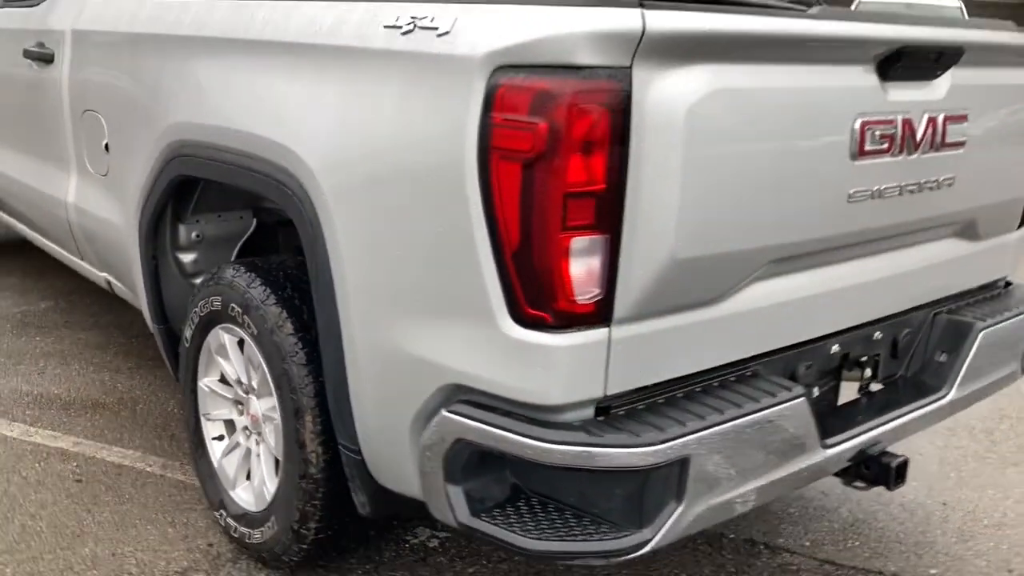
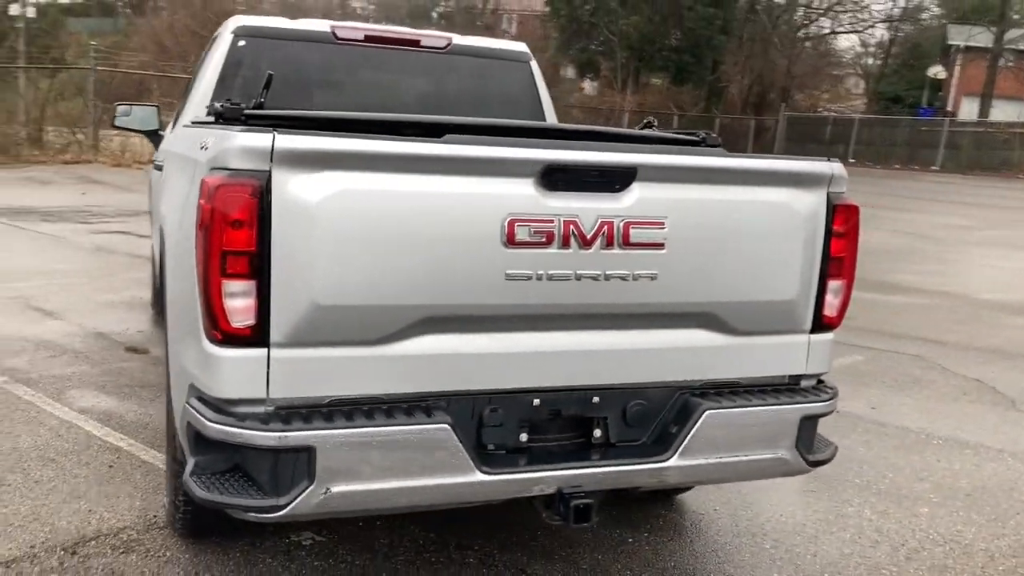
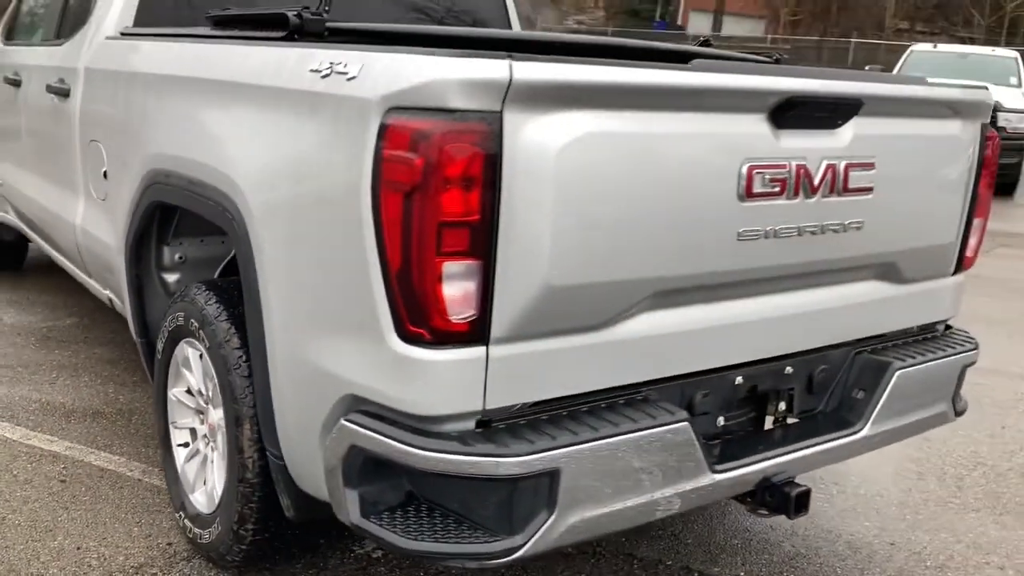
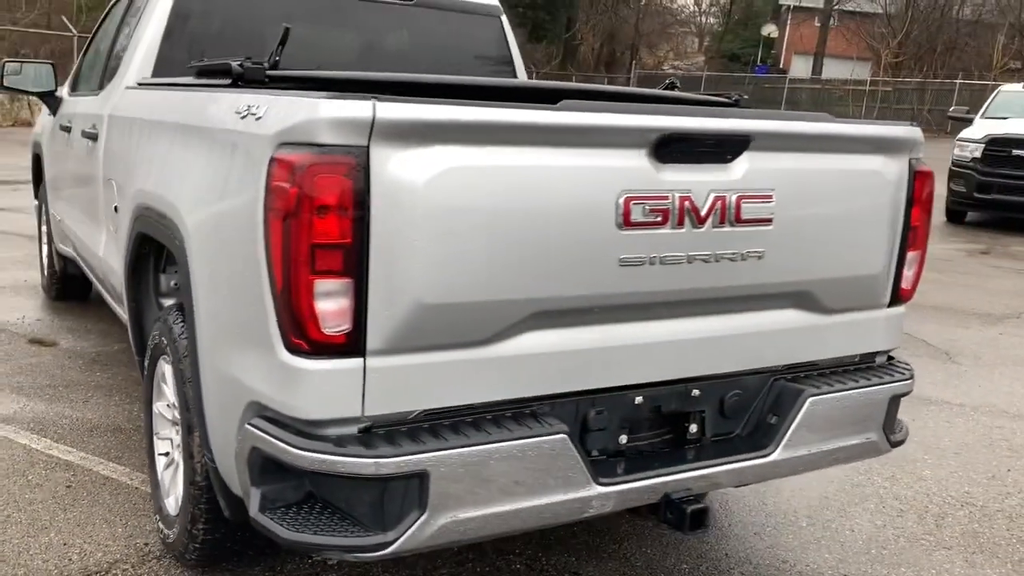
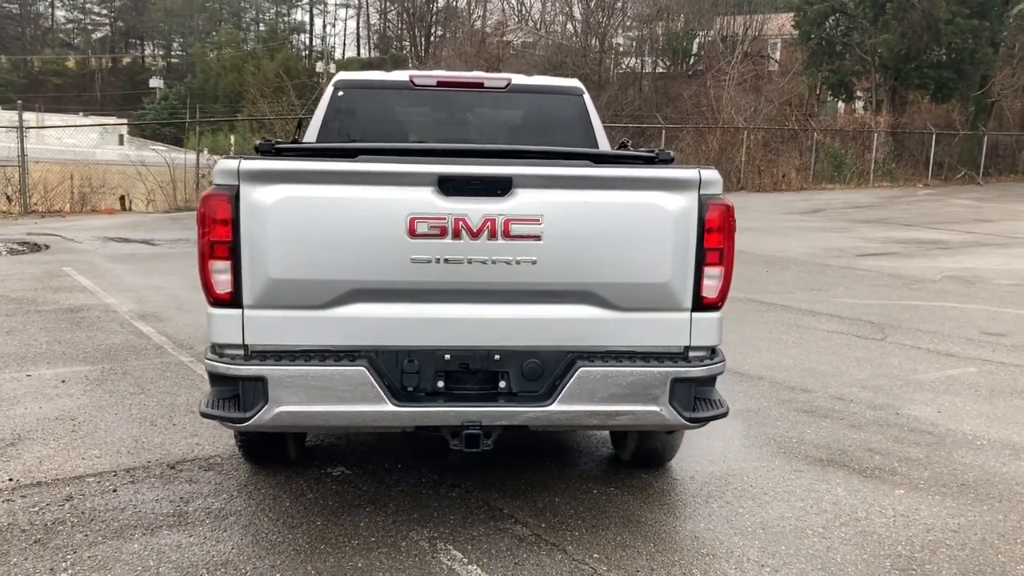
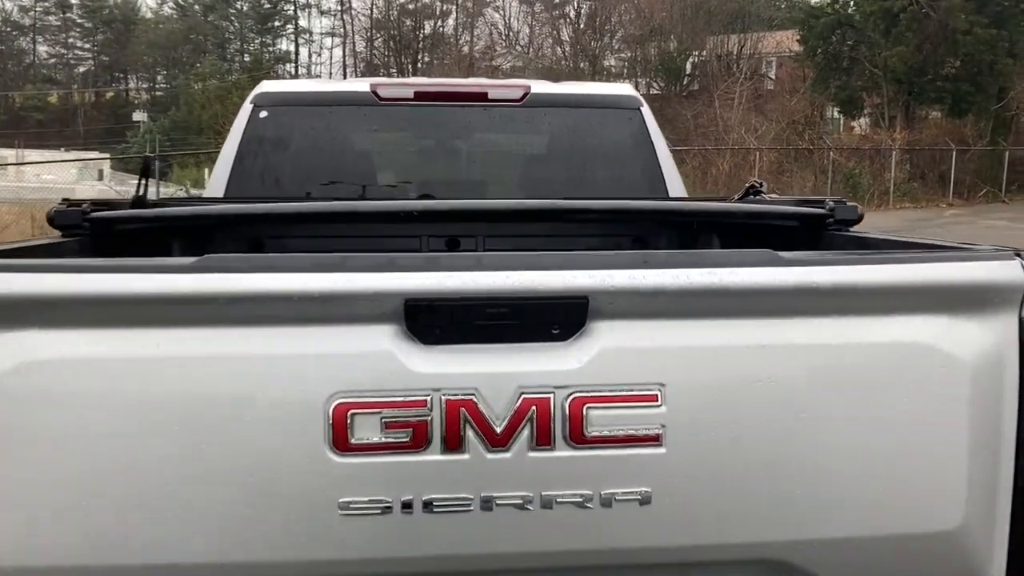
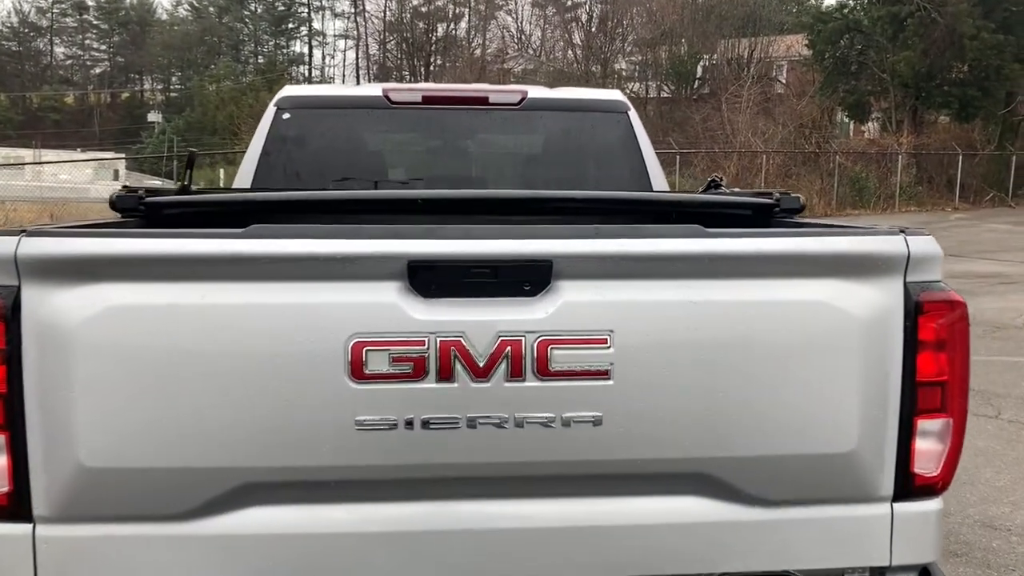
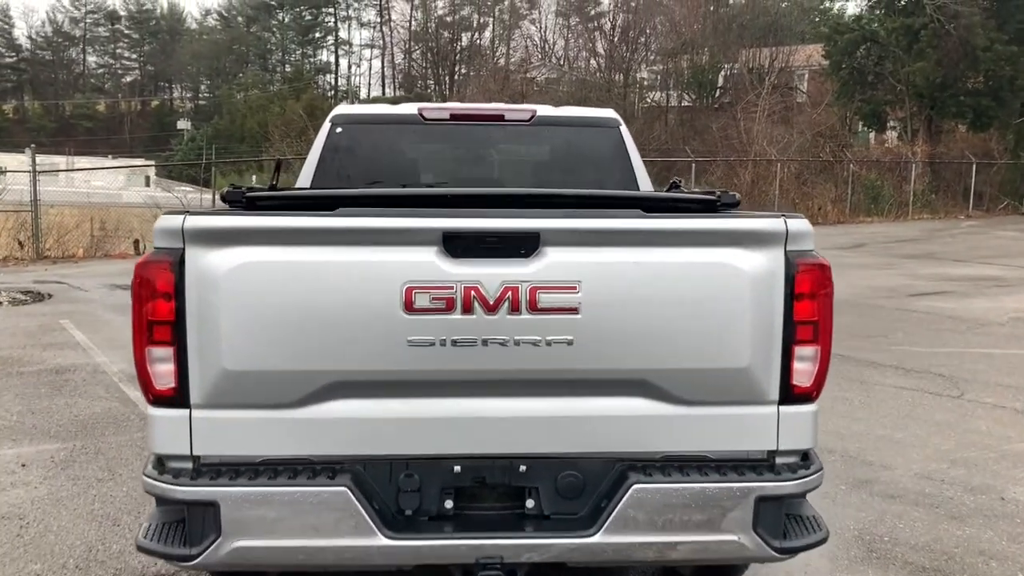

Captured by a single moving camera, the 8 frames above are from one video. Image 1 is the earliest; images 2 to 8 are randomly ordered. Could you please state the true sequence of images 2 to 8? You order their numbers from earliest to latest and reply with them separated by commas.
3, 4, 2, 5, 8, 7, 6
